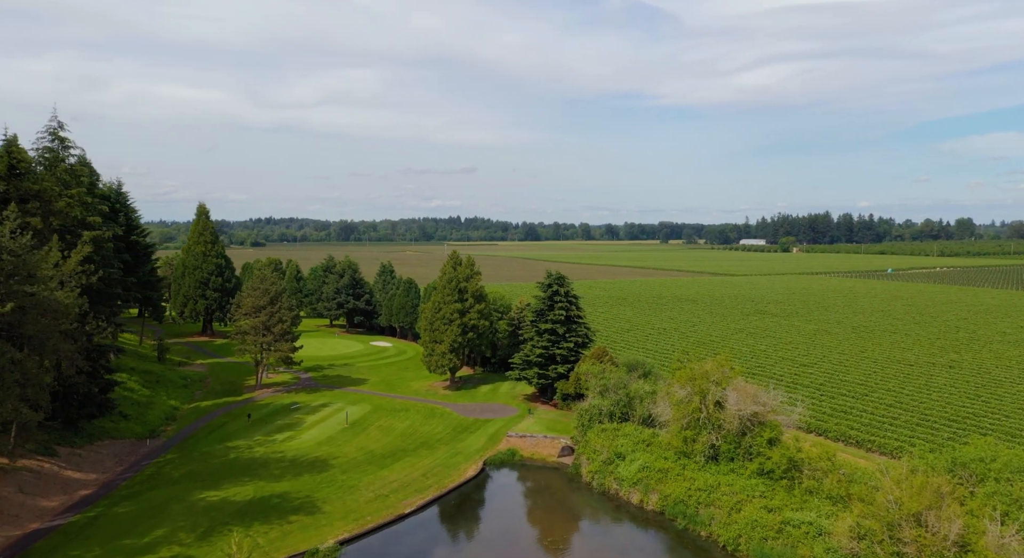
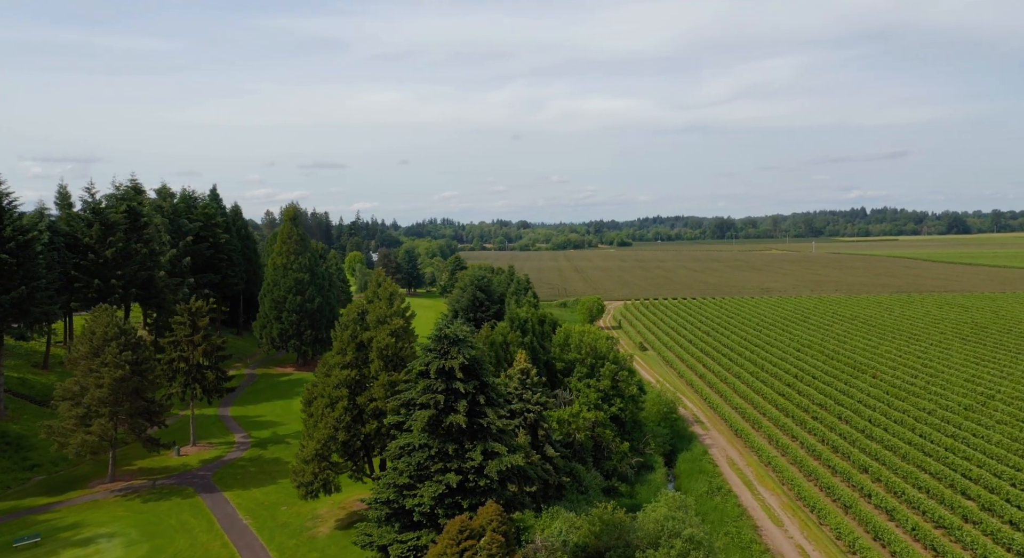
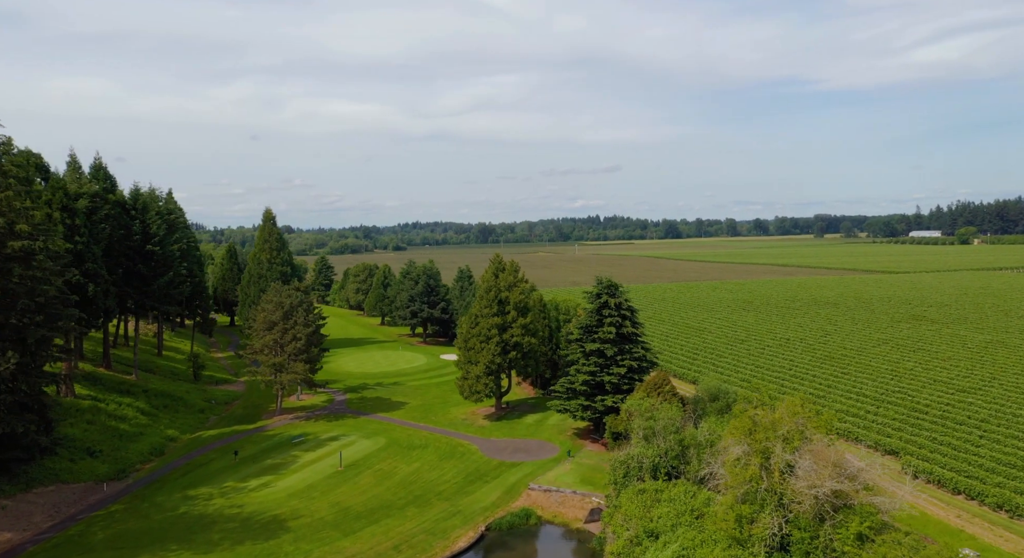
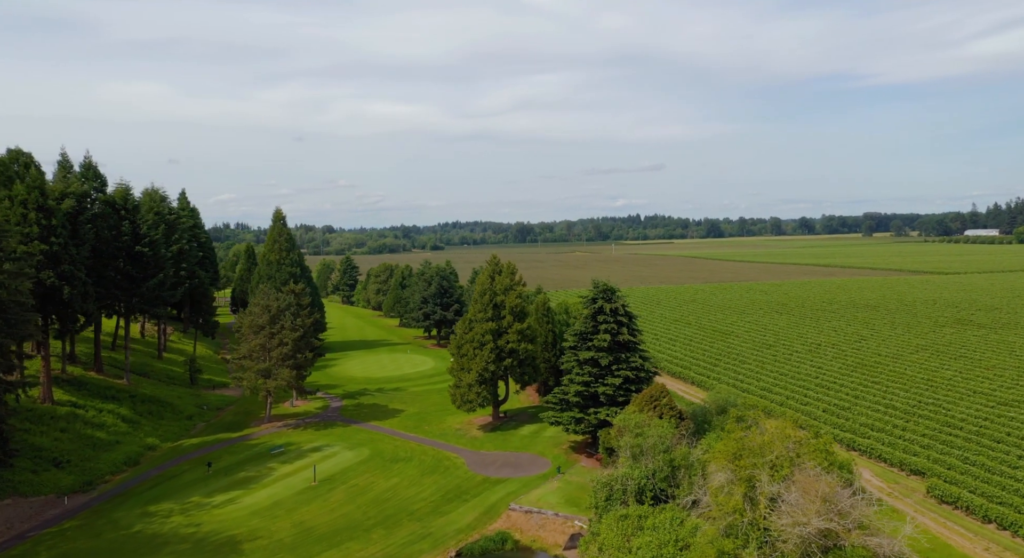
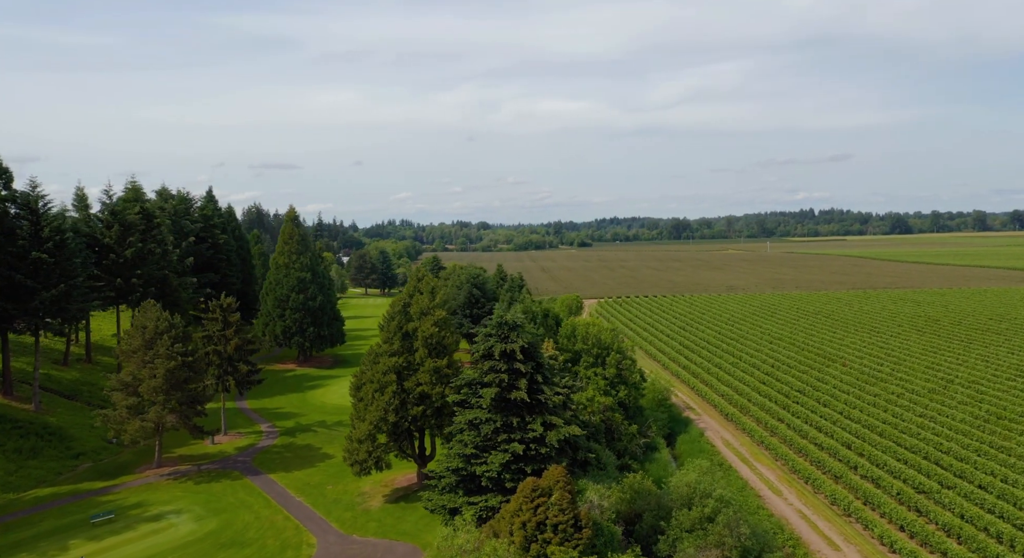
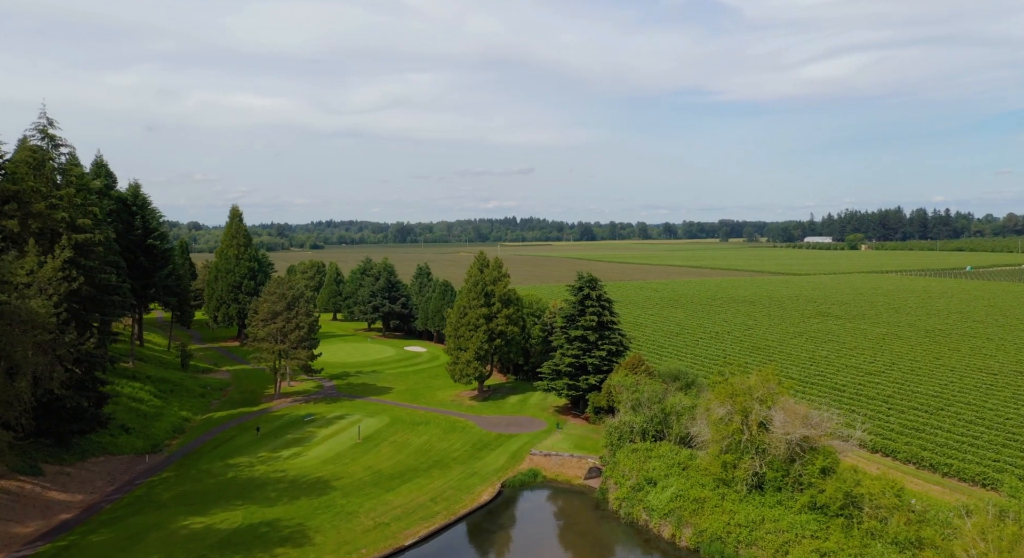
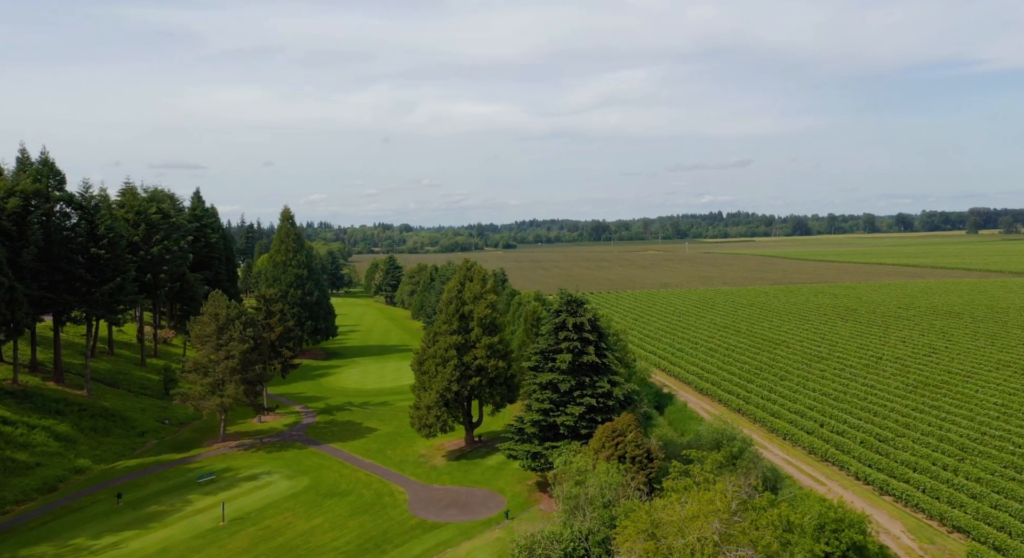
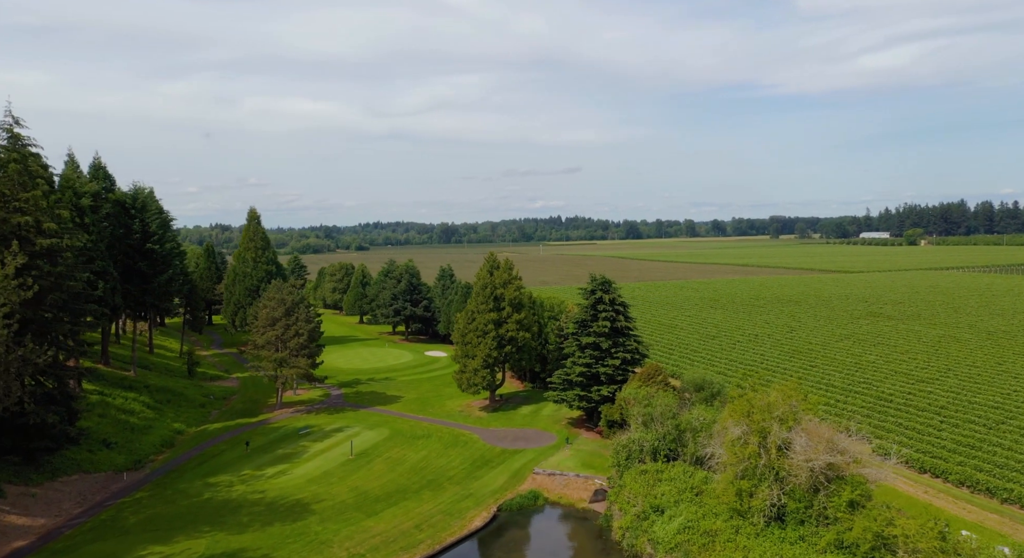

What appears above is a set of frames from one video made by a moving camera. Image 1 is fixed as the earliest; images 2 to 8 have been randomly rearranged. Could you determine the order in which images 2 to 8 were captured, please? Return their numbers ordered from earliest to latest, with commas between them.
6, 8, 3, 4, 7, 5, 2
